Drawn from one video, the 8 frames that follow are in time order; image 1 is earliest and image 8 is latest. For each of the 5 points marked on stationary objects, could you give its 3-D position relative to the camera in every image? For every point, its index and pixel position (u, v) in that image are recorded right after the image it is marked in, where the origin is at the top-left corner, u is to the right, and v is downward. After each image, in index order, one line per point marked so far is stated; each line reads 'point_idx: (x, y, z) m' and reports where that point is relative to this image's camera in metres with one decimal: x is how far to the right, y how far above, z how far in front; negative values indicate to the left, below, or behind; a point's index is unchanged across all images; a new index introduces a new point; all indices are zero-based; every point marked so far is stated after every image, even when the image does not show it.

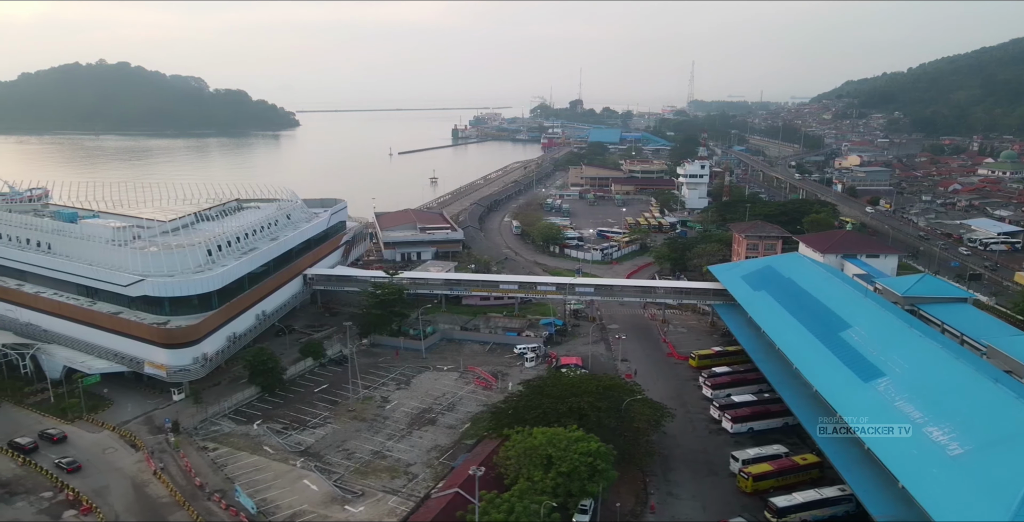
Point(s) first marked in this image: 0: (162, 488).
0: (-9.1, -5.9, +19.9) m
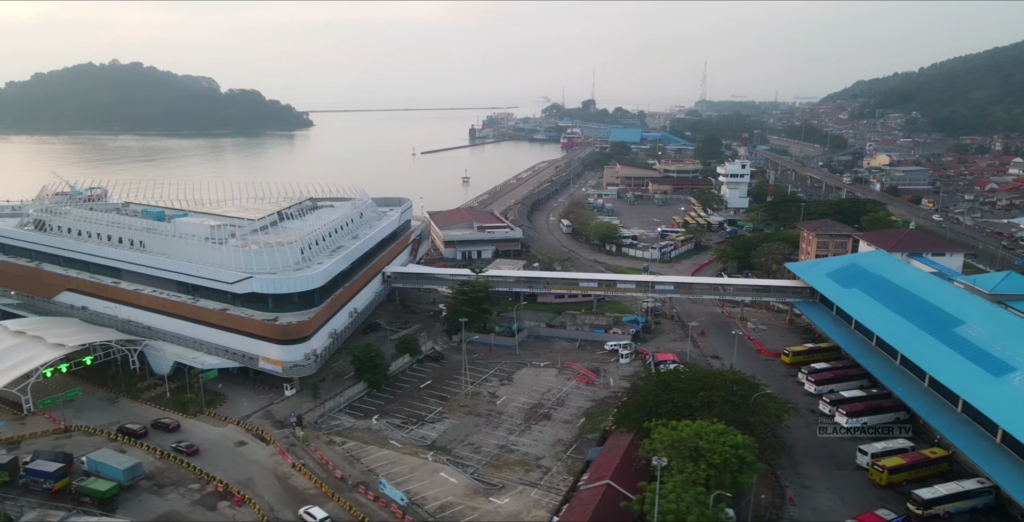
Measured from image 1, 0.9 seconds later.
0: (-5.5, -5.8, +20.3) m
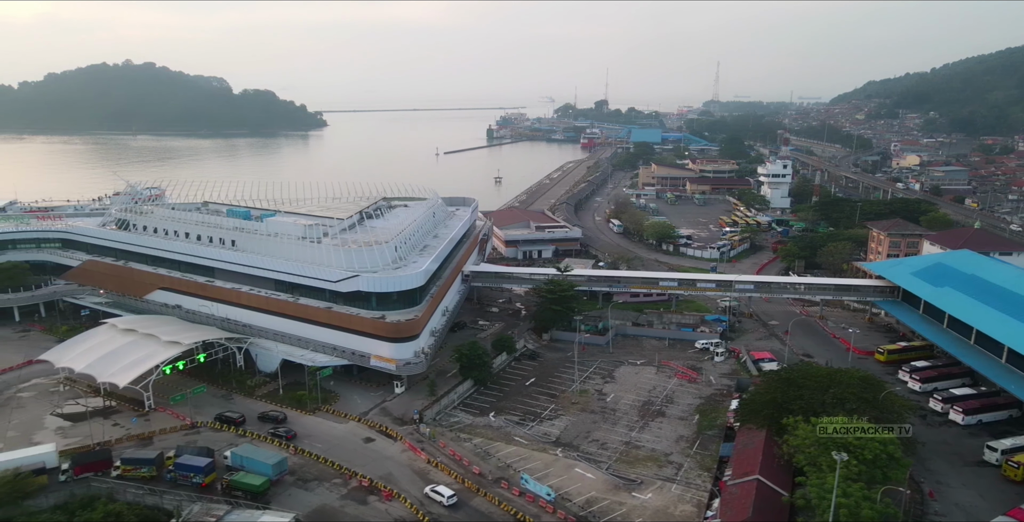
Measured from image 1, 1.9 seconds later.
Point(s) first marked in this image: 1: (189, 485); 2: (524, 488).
0: (-1.8, -5.8, +20.6) m
1: (-8.4, -5.8, +19.8) m
2: (+0.3, -5.9, +19.7) m
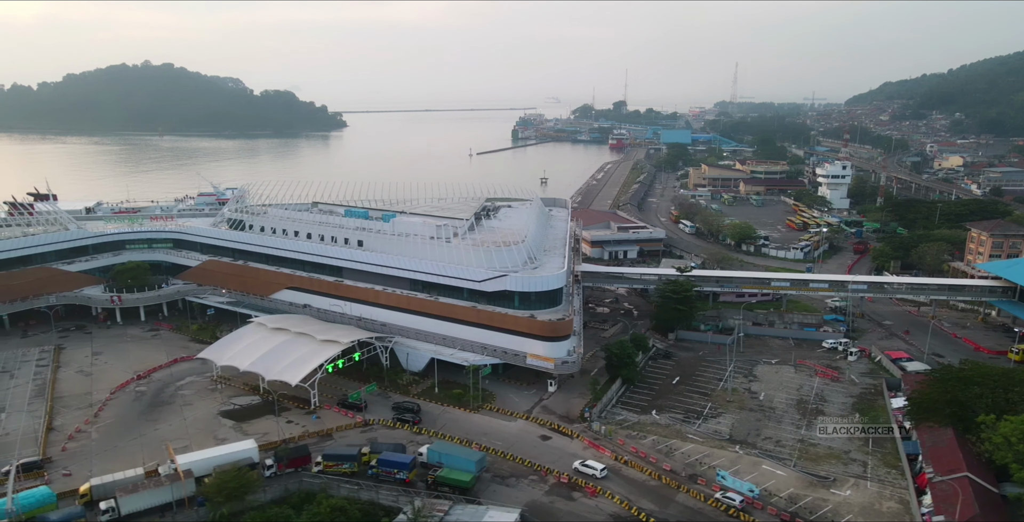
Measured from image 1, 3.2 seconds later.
0: (+3.4, -5.8, +20.9) m
1: (-3.2, -5.8, +20.1) m
2: (+5.5, -5.9, +20.0) m
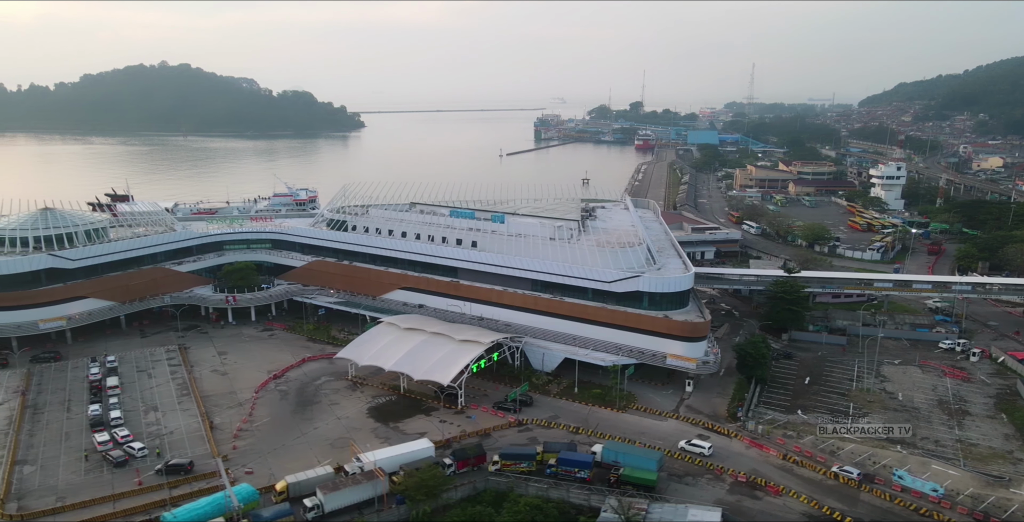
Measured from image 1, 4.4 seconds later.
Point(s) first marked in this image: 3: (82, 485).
0: (+8.2, -5.8, +21.0) m
1: (+1.6, -5.8, +20.3) m
2: (+10.3, -5.9, +20.1) m
3: (-11.2, -5.9, +20.0) m
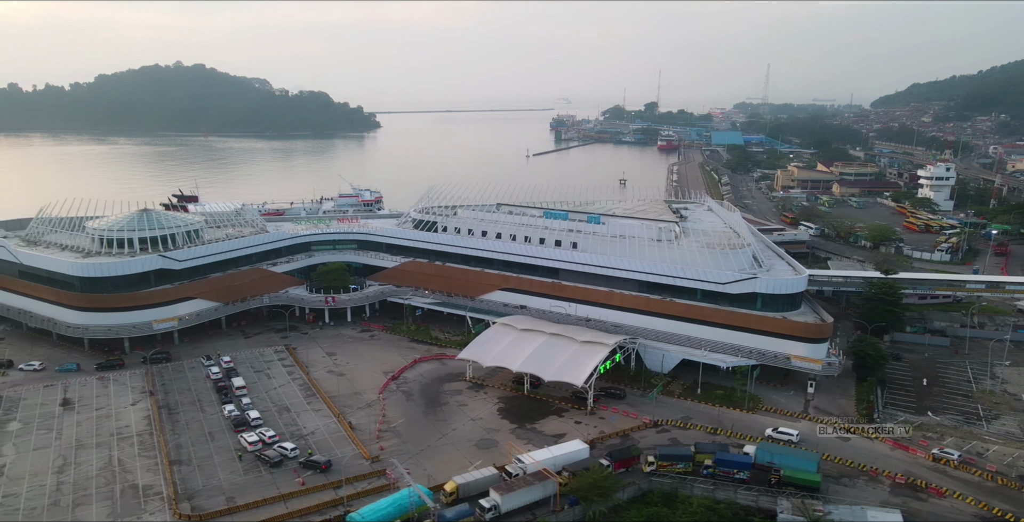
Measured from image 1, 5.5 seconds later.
0: (+12.5, -5.8, +21.0) m
1: (+5.9, -5.8, +20.3) m
2: (+14.6, -5.9, +20.1) m
3: (-7.0, -5.9, +20.1) m
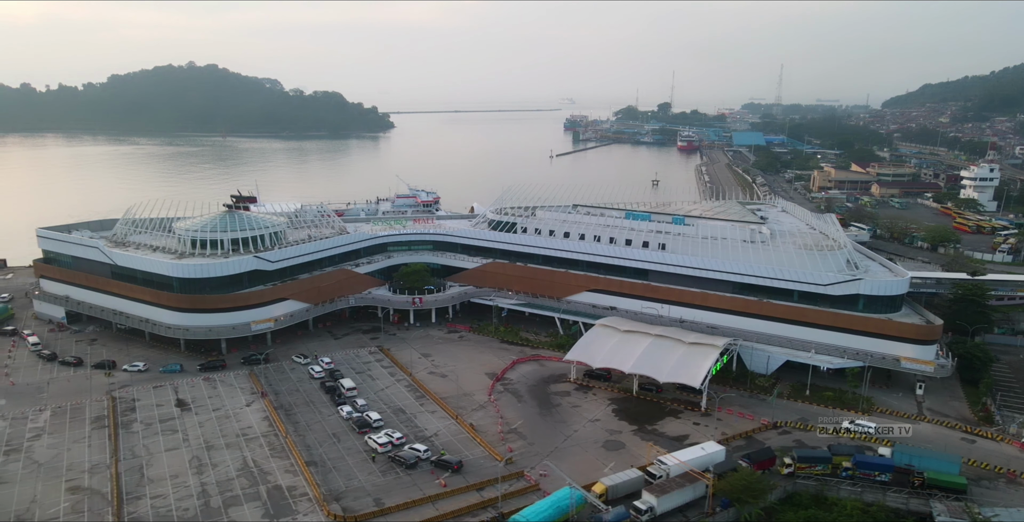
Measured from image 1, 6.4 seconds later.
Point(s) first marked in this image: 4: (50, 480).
0: (+16.2, -5.9, +21.0) m
1: (+9.6, -5.9, +20.3) m
2: (+18.3, -6.0, +20.1) m
3: (-3.2, -5.9, +20.1) m
4: (-12.1, -5.7, +20.0) m
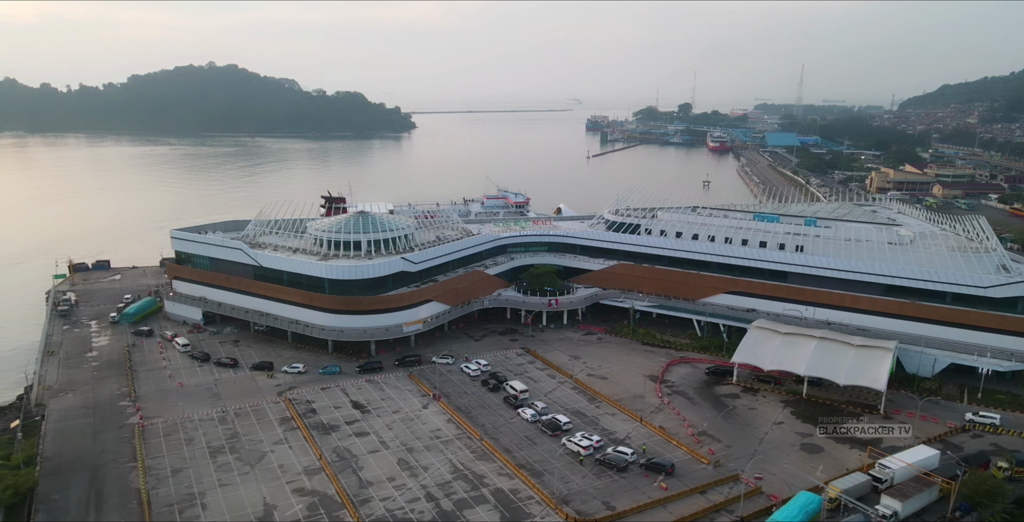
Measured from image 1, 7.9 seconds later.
0: (+22.0, -6.0, +20.8) m
1: (+15.4, -5.9, +20.1) m
2: (+24.1, -6.1, +19.8) m
3: (+2.6, -6.0, +19.9) m
4: (-6.3, -5.8, +19.9) m
